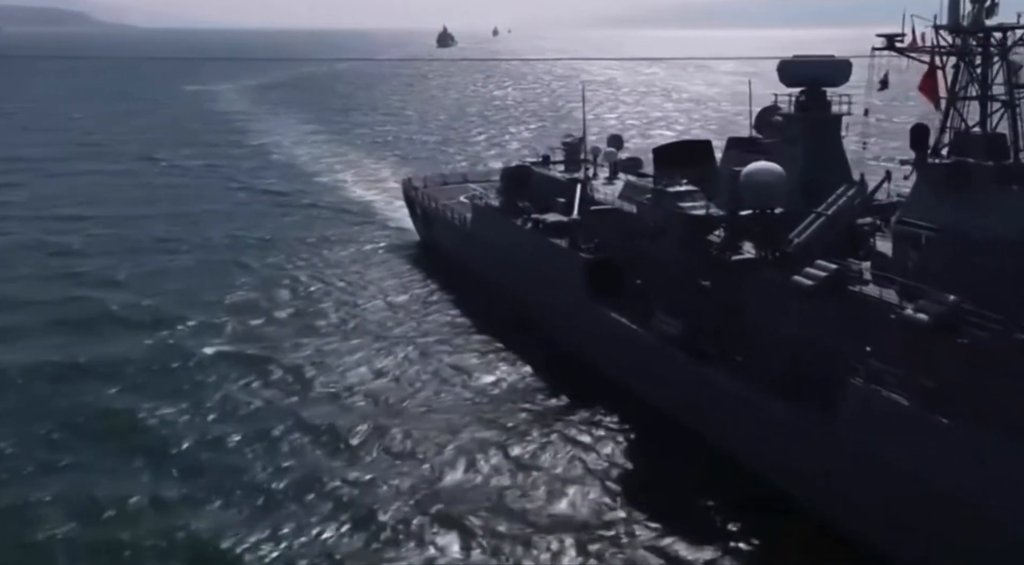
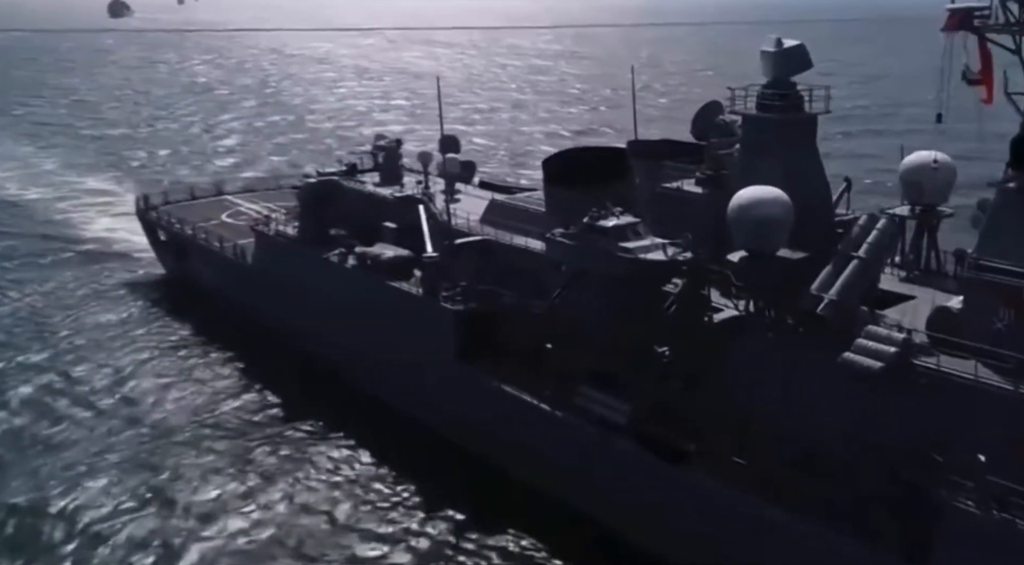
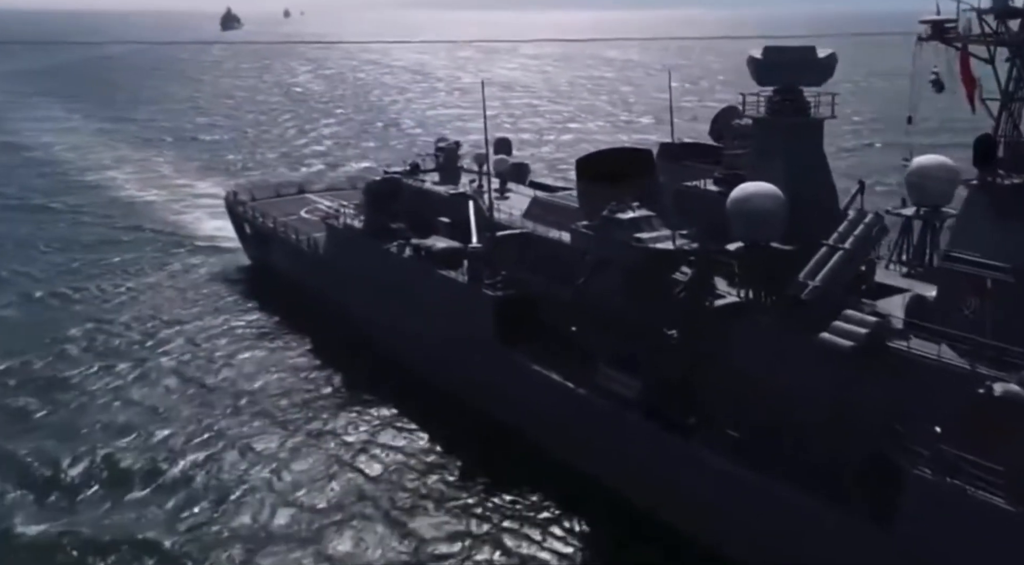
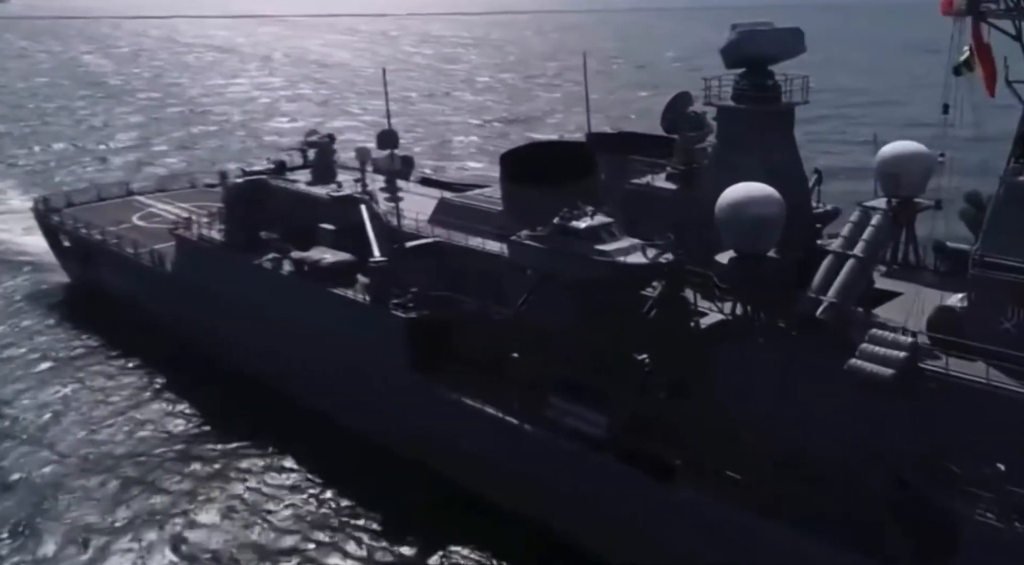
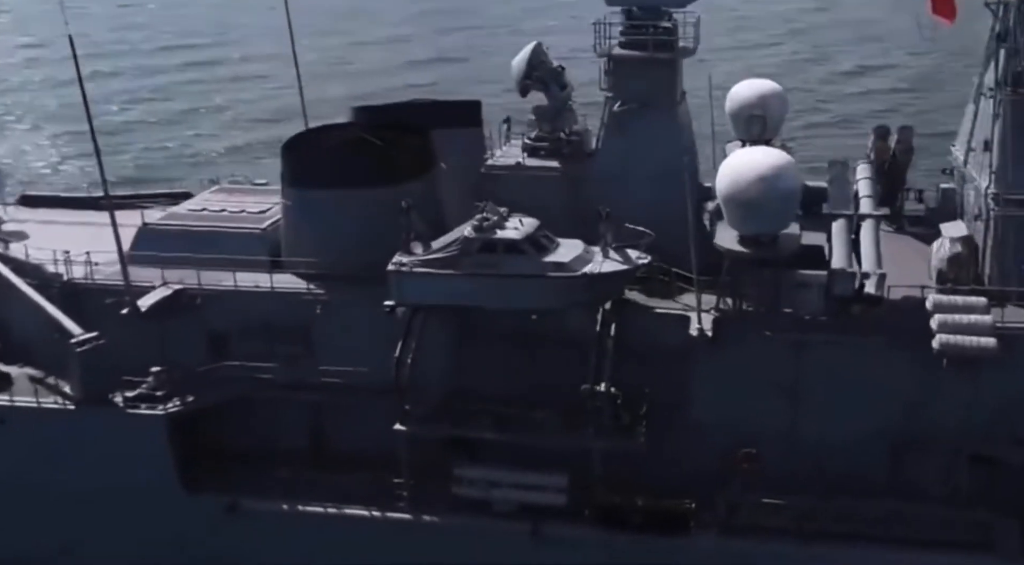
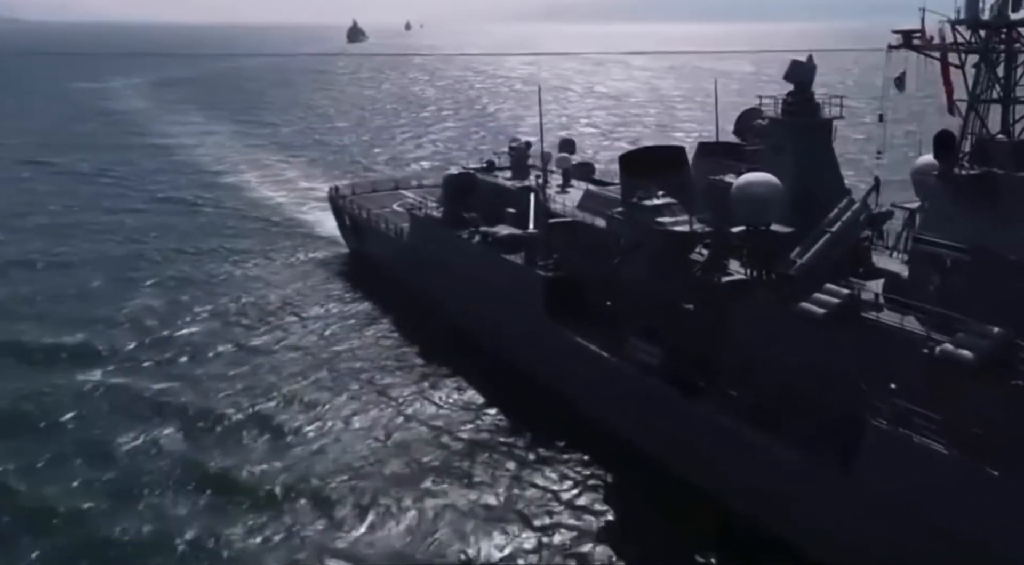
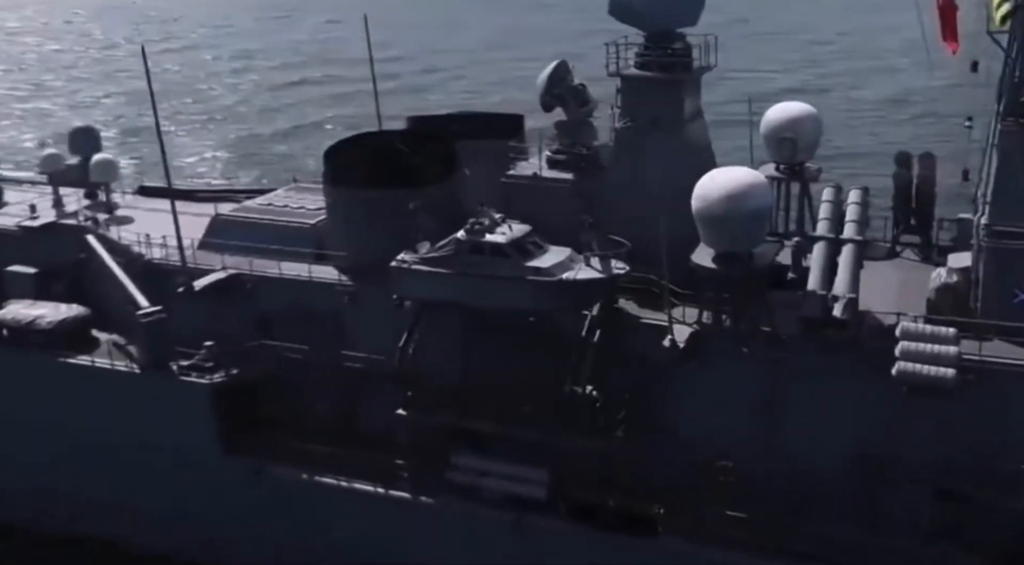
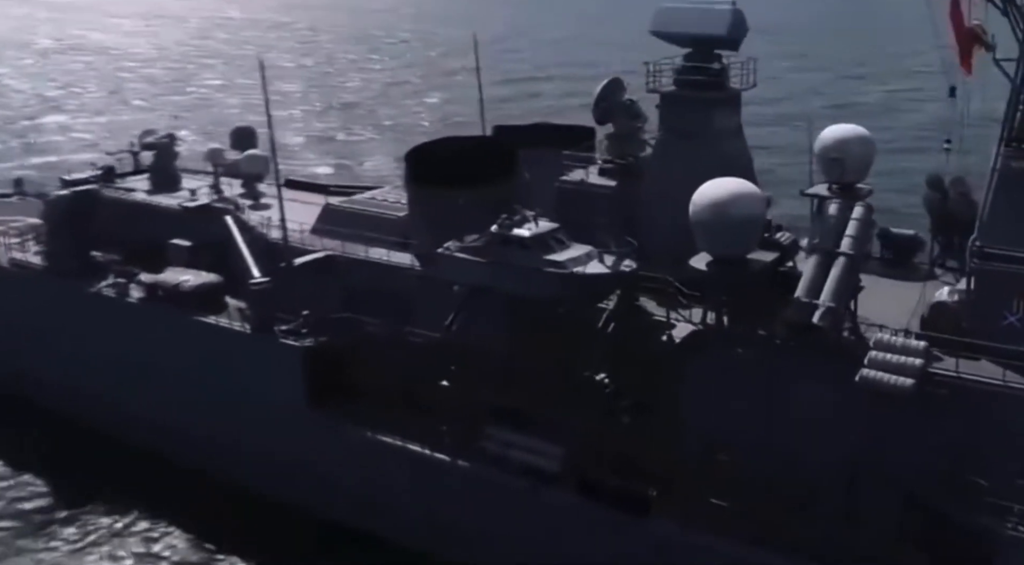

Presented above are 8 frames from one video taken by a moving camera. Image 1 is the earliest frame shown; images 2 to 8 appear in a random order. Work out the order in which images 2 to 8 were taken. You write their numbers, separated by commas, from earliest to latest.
6, 3, 2, 4, 8, 7, 5
